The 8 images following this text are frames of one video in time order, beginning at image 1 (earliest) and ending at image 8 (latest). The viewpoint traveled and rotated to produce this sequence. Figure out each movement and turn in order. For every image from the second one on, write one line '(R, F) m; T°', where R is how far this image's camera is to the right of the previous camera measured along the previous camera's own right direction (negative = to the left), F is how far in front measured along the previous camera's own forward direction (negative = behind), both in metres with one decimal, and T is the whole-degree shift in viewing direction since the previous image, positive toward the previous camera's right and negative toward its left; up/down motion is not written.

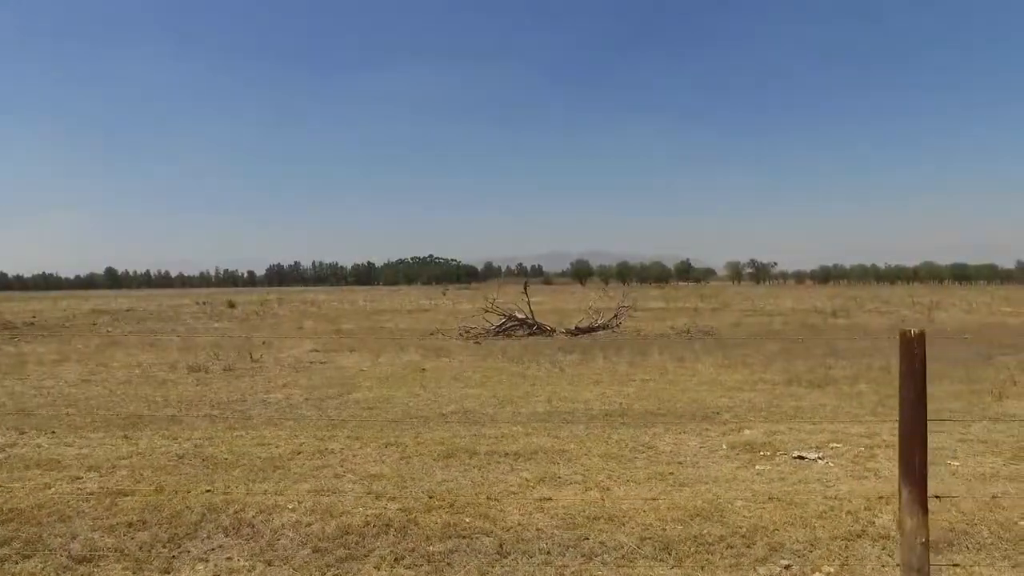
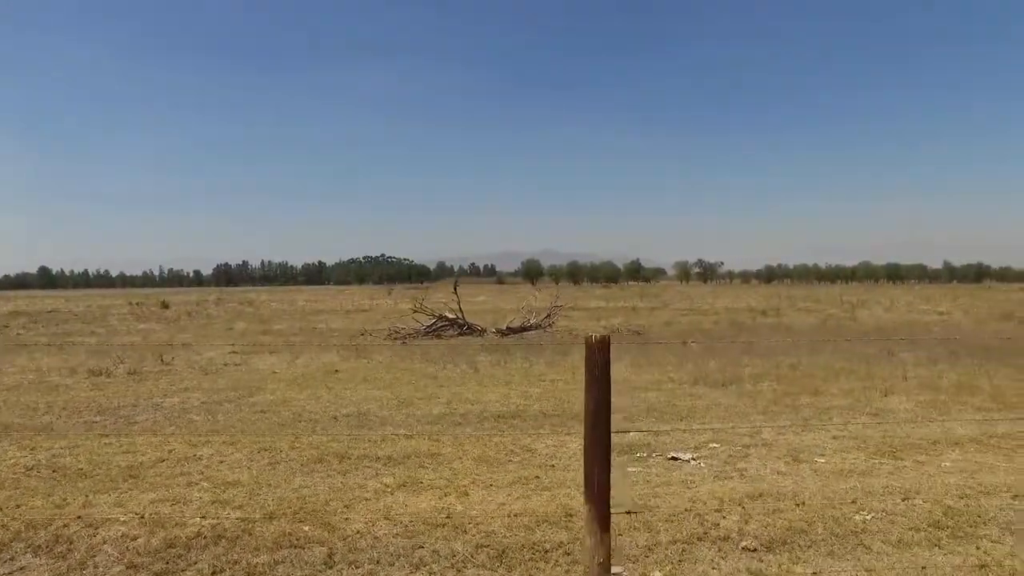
(+0.9, +0.2) m; +4°
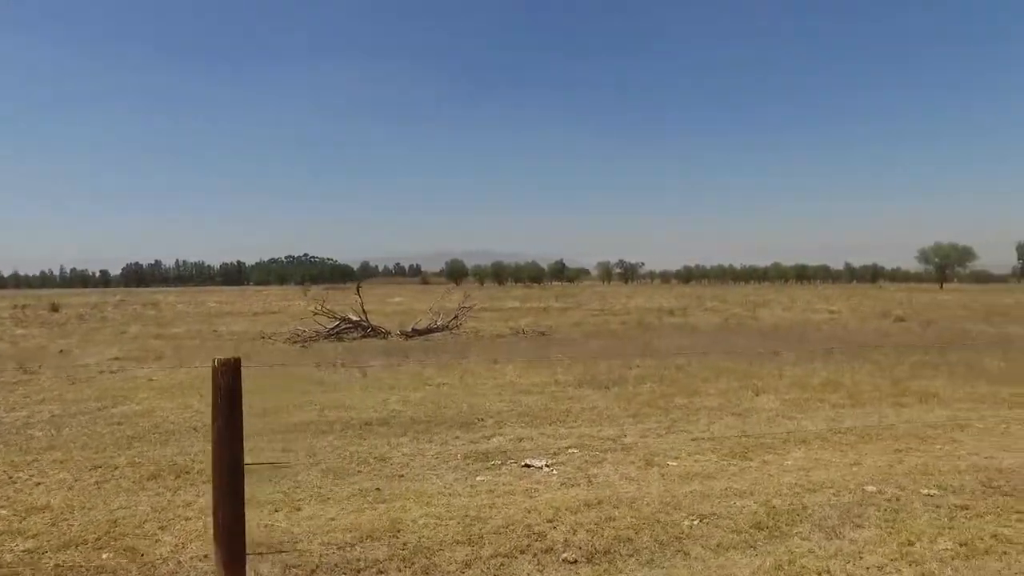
(+0.8, +0.2) m; +6°
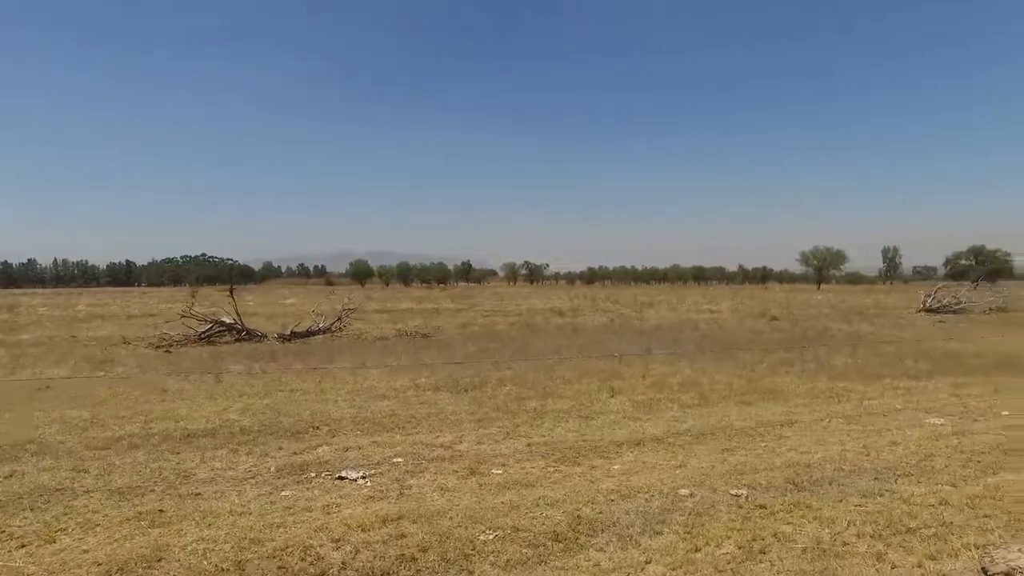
(+0.9, +0.3) m; +7°
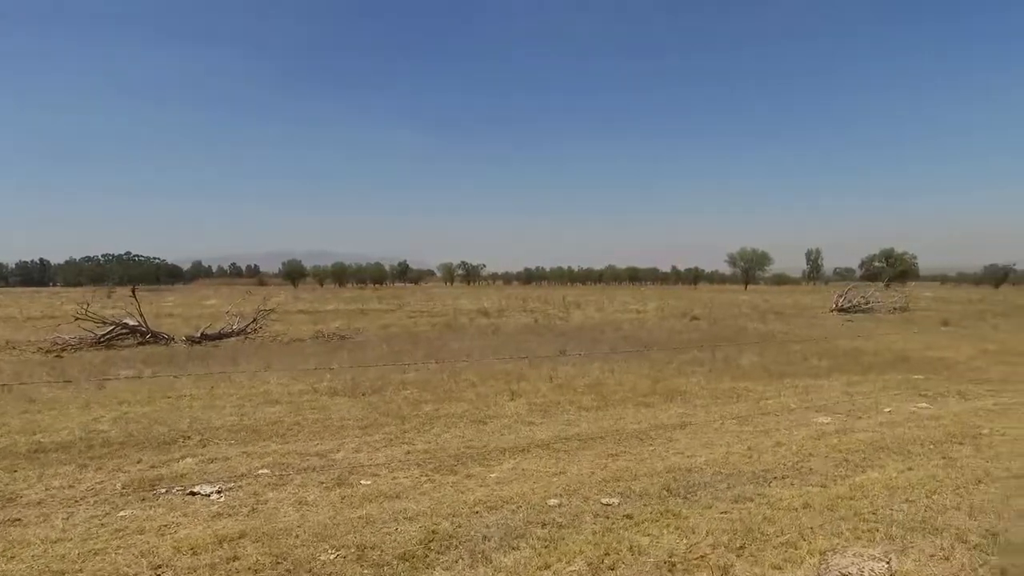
(+0.7, +0.3) m; +5°
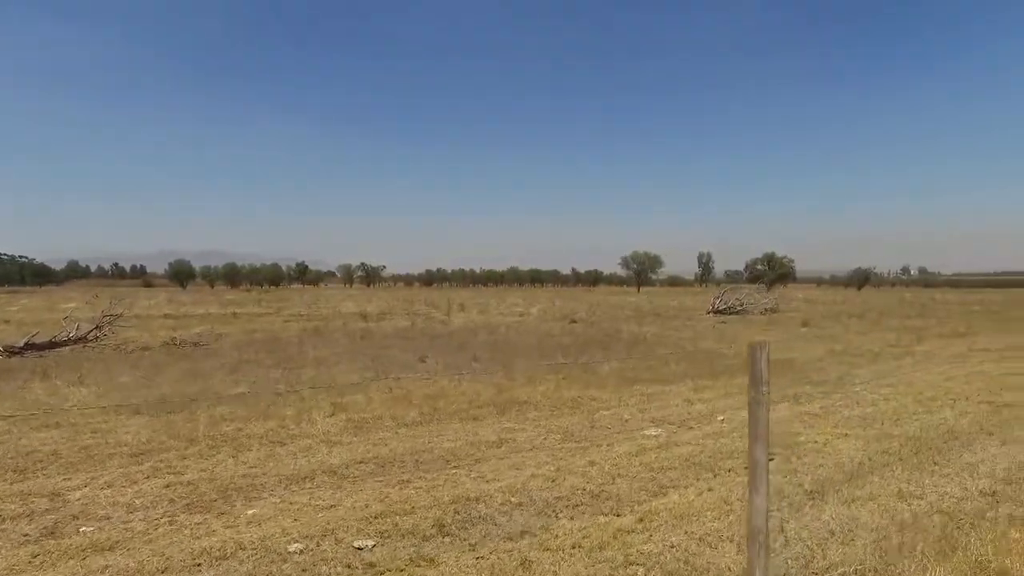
(+1.2, +0.8) m; +7°
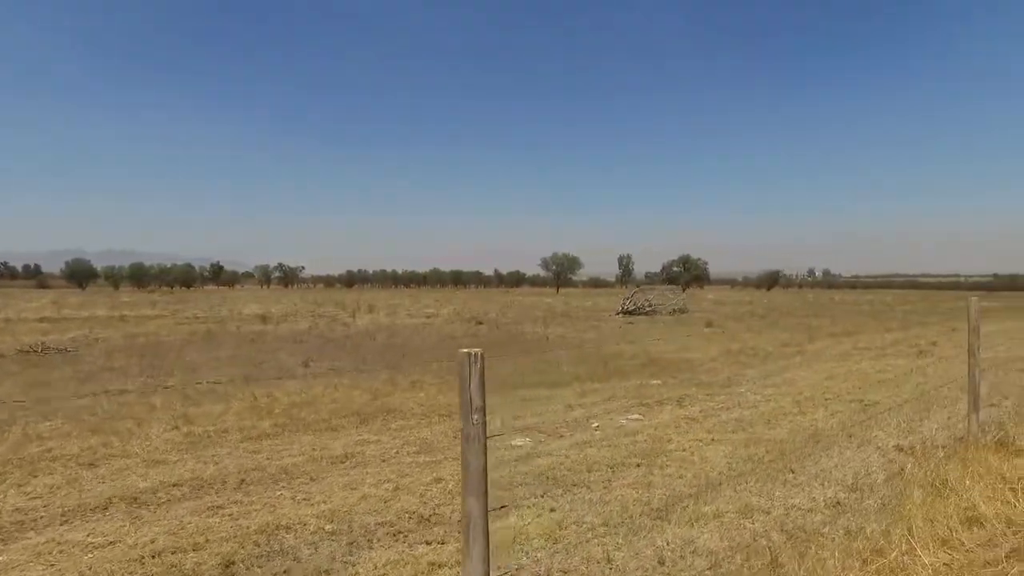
(+0.8, +0.6) m; +6°
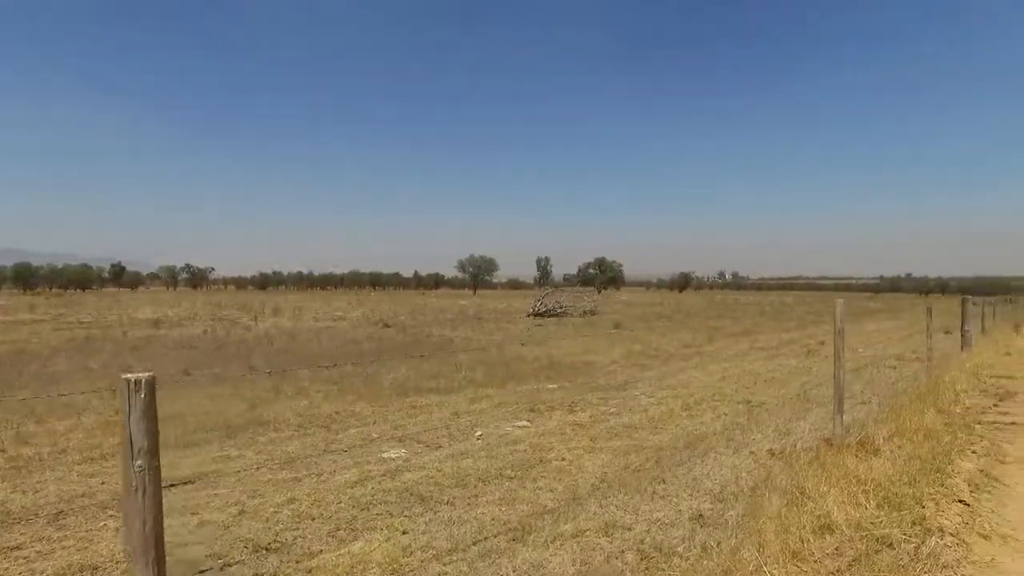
(+0.5, +0.4) m; +6°
